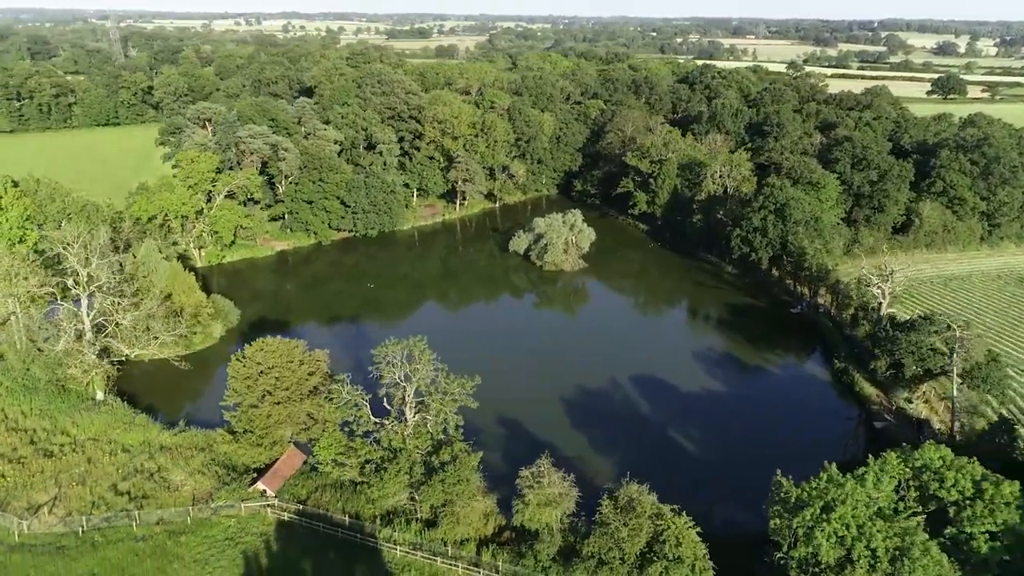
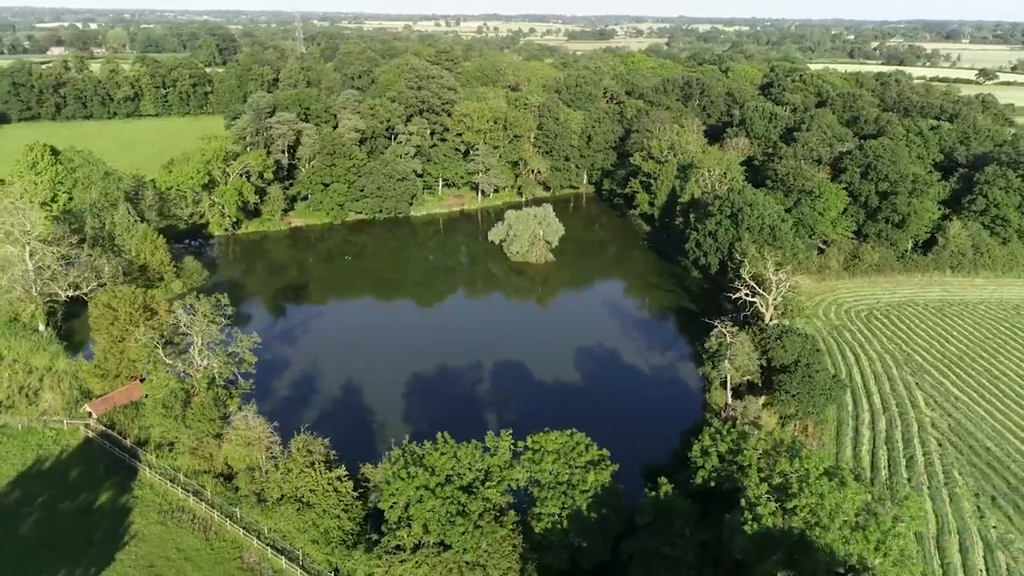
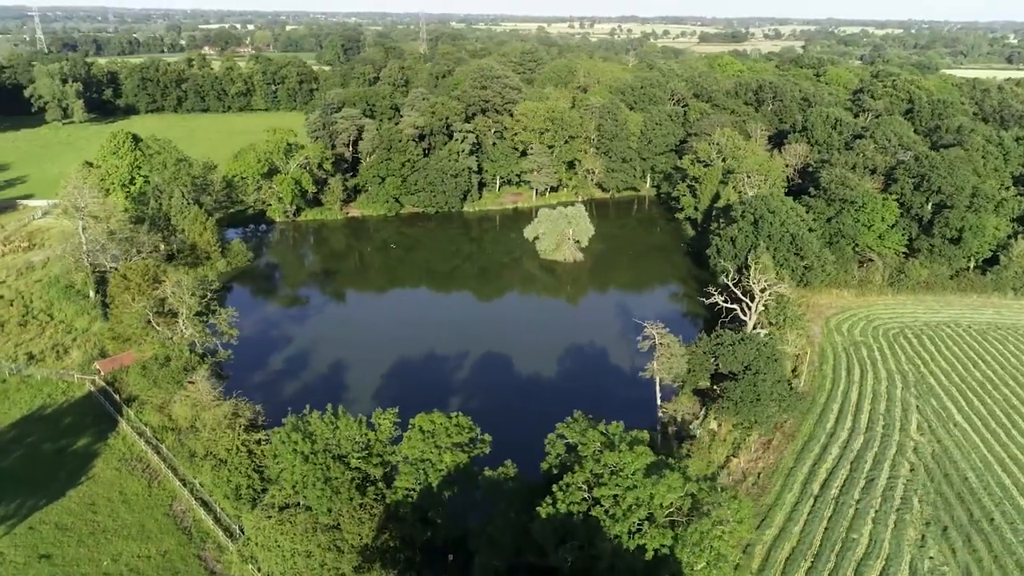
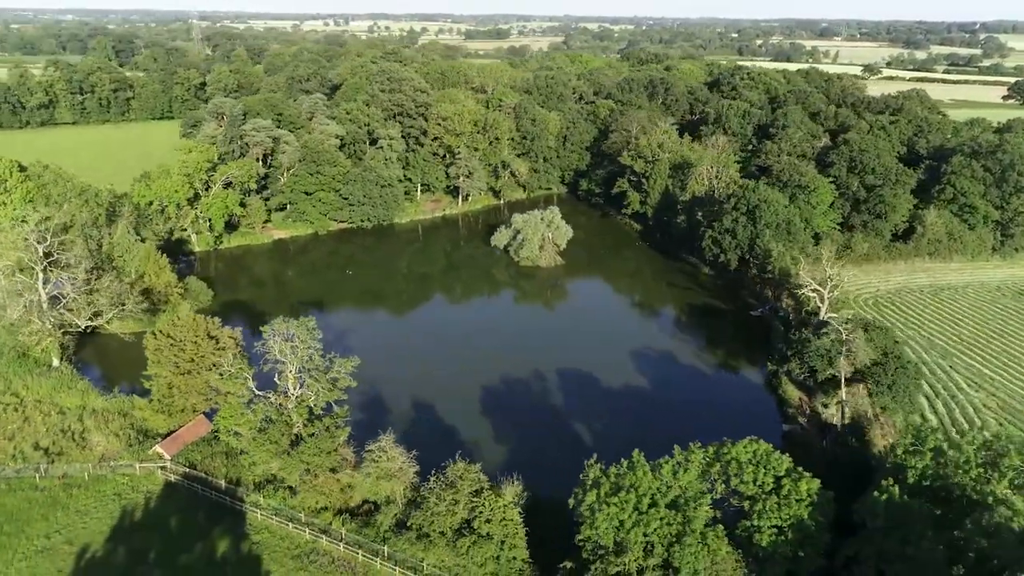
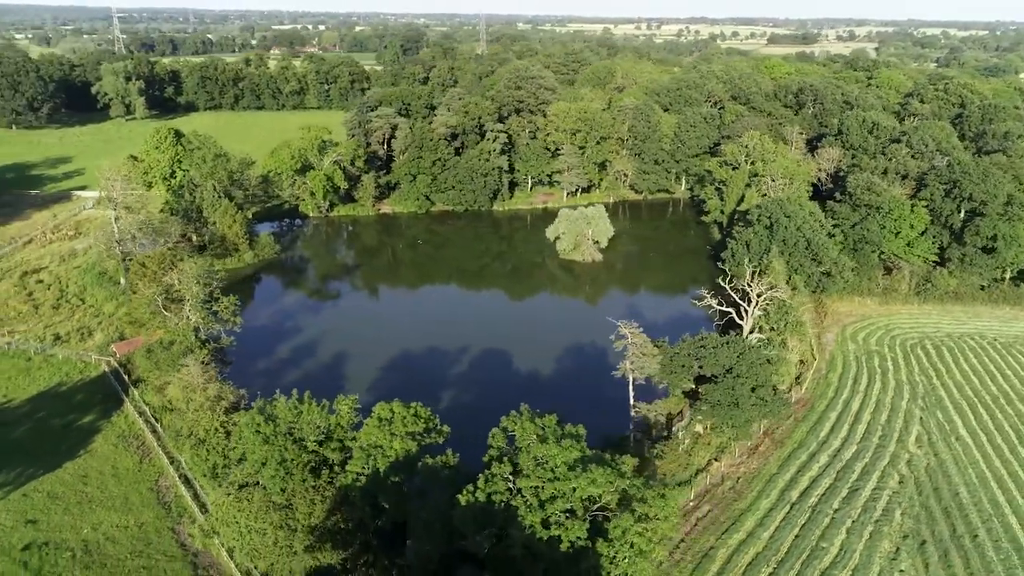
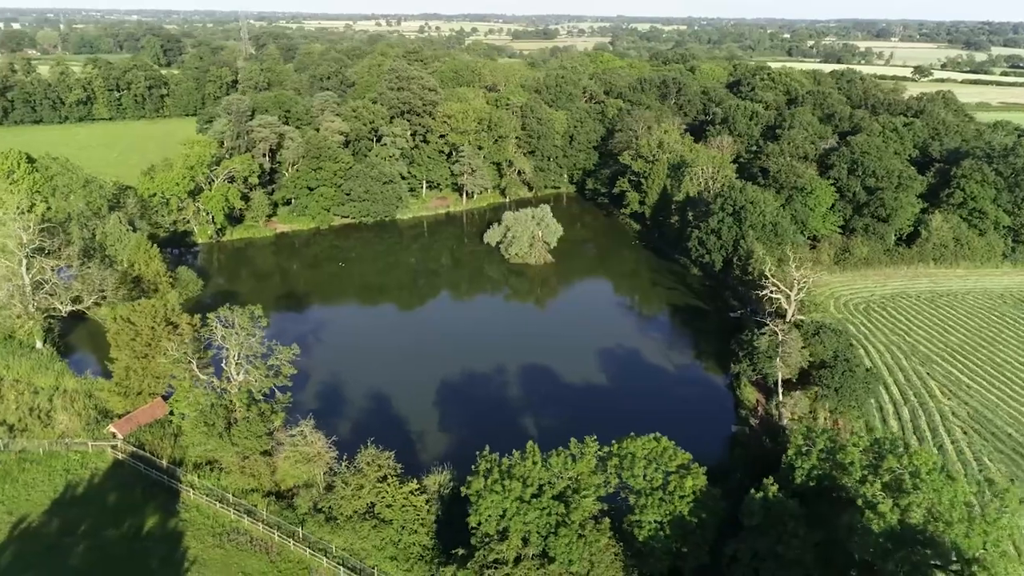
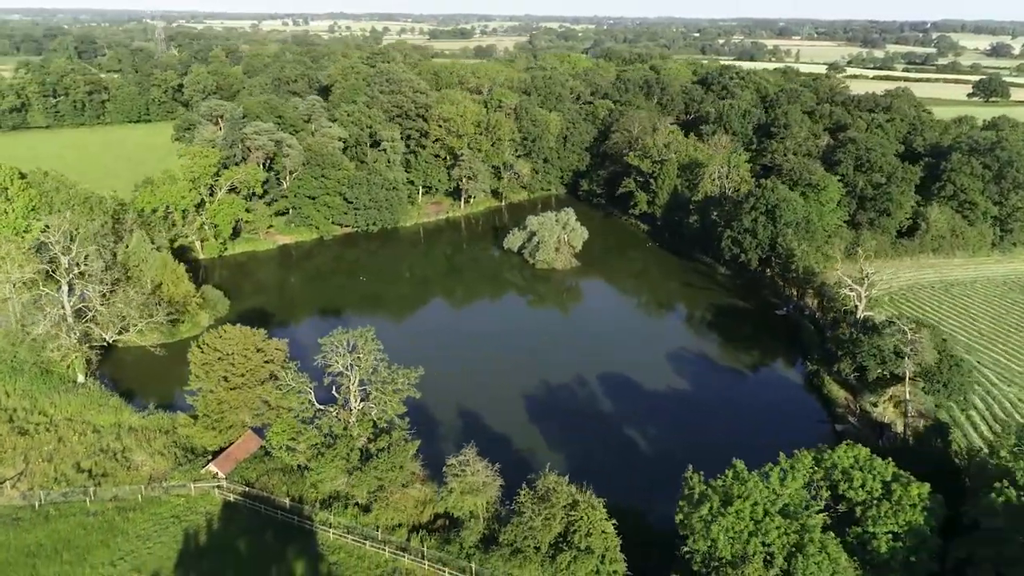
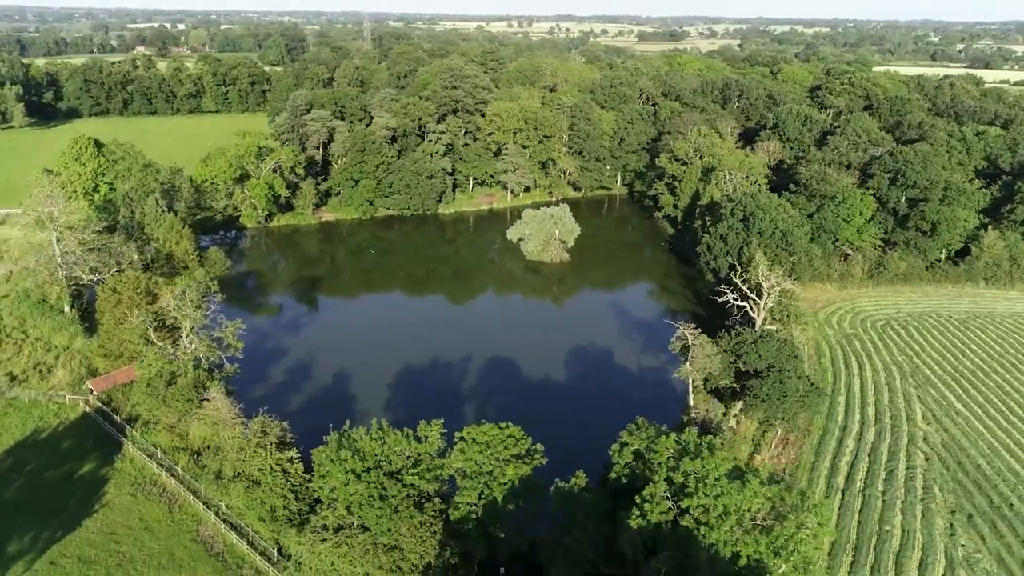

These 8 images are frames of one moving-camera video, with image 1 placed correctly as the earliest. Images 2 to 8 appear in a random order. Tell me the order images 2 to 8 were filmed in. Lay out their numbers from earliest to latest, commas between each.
7, 4, 6, 2, 8, 3, 5
